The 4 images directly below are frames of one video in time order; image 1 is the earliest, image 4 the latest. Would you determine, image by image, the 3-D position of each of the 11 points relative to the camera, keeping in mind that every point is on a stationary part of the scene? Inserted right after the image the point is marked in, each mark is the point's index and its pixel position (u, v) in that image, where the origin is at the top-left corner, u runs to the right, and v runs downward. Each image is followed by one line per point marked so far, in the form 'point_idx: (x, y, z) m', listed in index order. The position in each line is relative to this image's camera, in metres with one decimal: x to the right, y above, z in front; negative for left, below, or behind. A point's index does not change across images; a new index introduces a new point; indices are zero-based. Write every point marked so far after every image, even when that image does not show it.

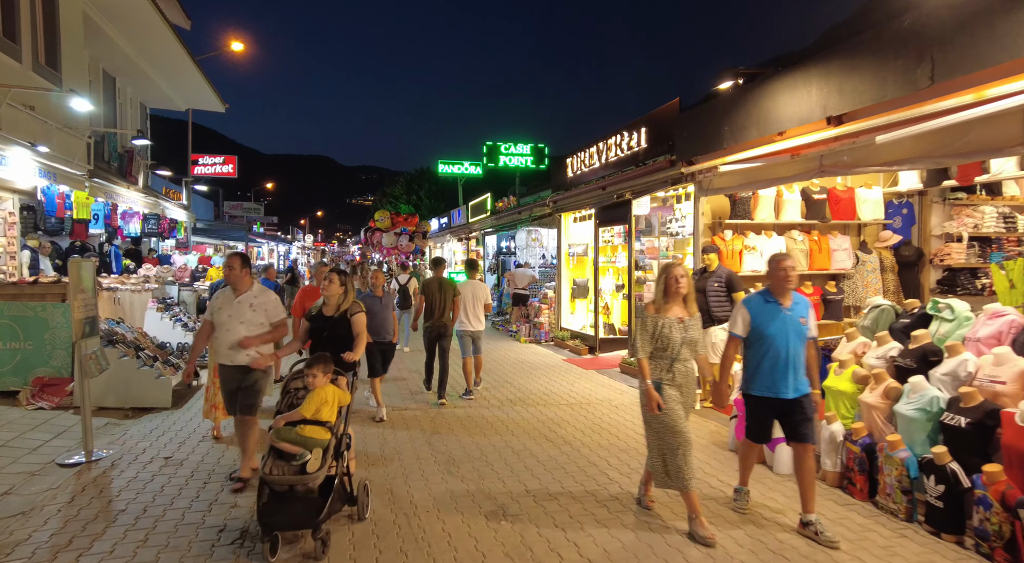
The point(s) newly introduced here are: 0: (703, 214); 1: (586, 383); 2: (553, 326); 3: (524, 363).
0: (+2.6, +0.9, +8.3) m
1: (+1.1, -1.5, +9.1) m
2: (+0.9, -1.0, +13.8) m
3: (+0.2, -1.5, +10.9) m
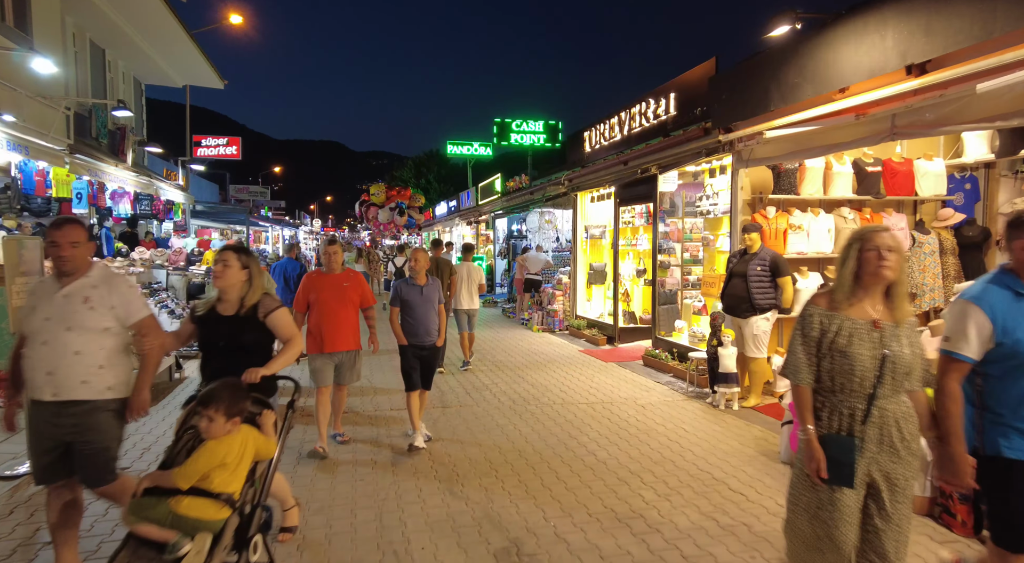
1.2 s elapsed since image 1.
0: (+2.7, +1.1, +7.3) m
1: (+1.3, -1.3, +8.2) m
2: (+1.2, -0.7, +12.9) m
3: (+0.4, -1.2, +10.1) m
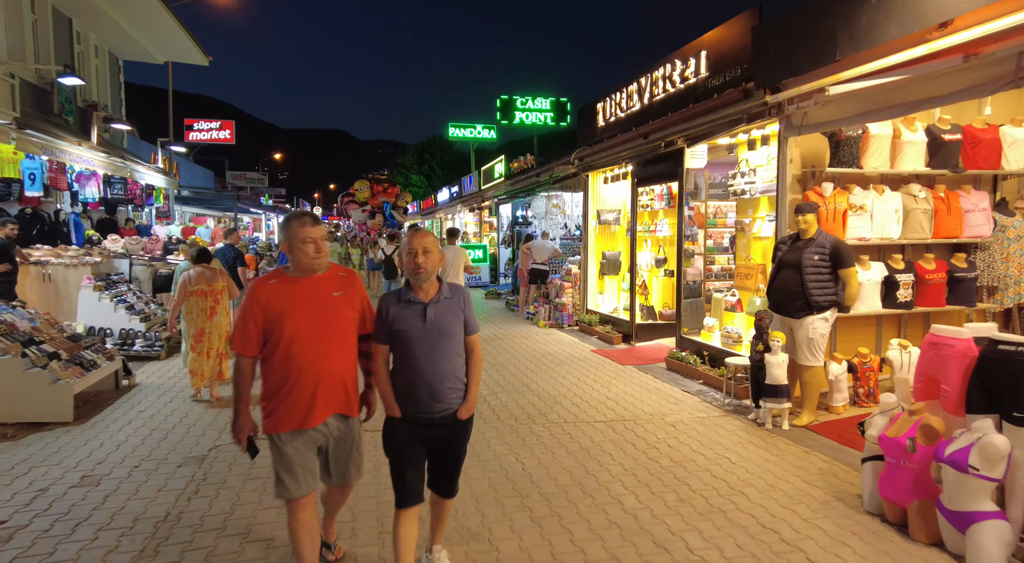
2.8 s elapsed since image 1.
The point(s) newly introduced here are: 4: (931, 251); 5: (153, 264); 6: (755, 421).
0: (+2.8, +1.2, +6.1) m
1: (+1.3, -1.2, +7.0) m
2: (+1.2, -0.5, +11.7) m
3: (+0.5, -1.1, +8.9) m
4: (+4.5, +0.3, +6.6) m
5: (-6.1, +0.3, +10.2) m
6: (+2.3, -1.3, +5.8) m
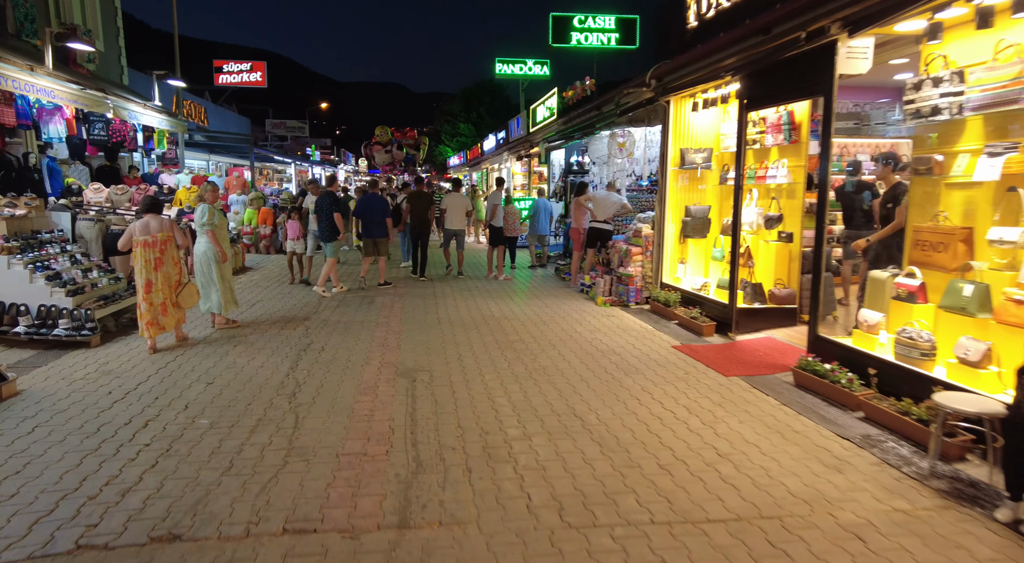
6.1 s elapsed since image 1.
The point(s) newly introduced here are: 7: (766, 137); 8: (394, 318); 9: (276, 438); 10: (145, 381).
0: (+3.0, +1.3, +3.1) m
1: (+1.6, -1.0, +4.4) m
2: (+2.0, 0.0, +9.0) m
3: (+1.0, -0.7, +6.3) m
4: (+4.8, +0.4, +3.5) m
5: (-5.4, +0.8, +8.1) m
6: (+2.5, -1.2, +3.1) m
7: (+2.9, +1.7, +7.1) m
8: (-1.6, -0.5, +8.1) m
9: (-1.5, -1.0, +4.0) m
10: (-3.2, -0.9, +5.4) m
